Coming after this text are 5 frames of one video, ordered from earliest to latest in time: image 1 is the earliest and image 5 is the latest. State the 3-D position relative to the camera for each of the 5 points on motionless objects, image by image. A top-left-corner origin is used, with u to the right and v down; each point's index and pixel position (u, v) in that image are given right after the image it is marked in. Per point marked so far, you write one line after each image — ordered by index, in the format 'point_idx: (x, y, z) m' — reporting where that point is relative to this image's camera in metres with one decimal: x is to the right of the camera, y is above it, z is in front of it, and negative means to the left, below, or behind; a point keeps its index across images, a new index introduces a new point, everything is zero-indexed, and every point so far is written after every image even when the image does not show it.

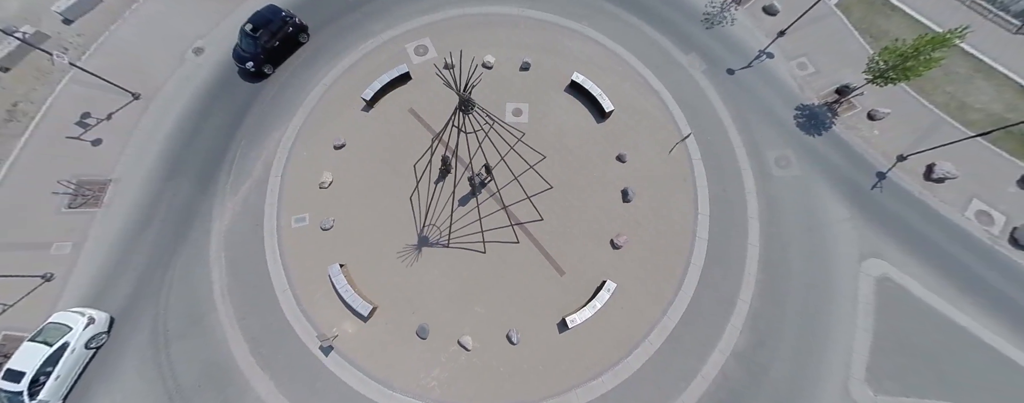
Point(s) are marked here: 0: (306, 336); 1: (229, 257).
0: (-12.3, -8.4, +16.3) m
1: (-18.0, -3.6, +17.5) m
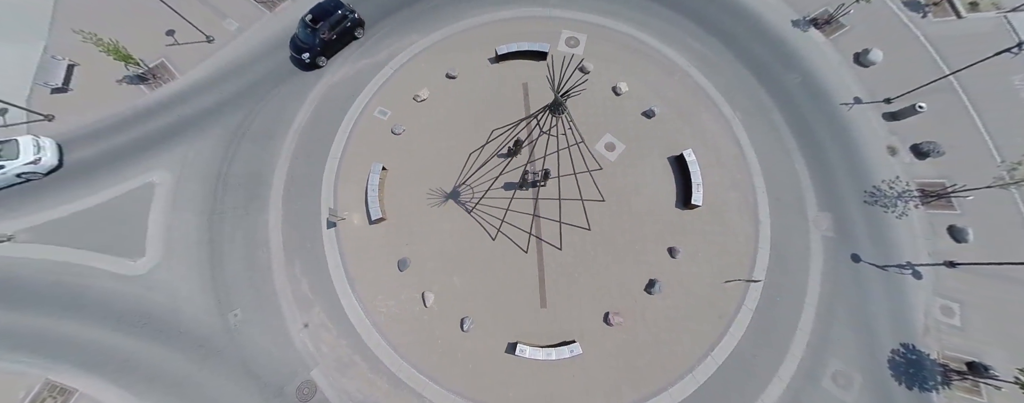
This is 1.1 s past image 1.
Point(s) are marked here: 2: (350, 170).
0: (-12.7, -0.3, +18.4) m
1: (-14.0, +7.1, +20.1) m
2: (-11.4, +1.9, +18.9) m
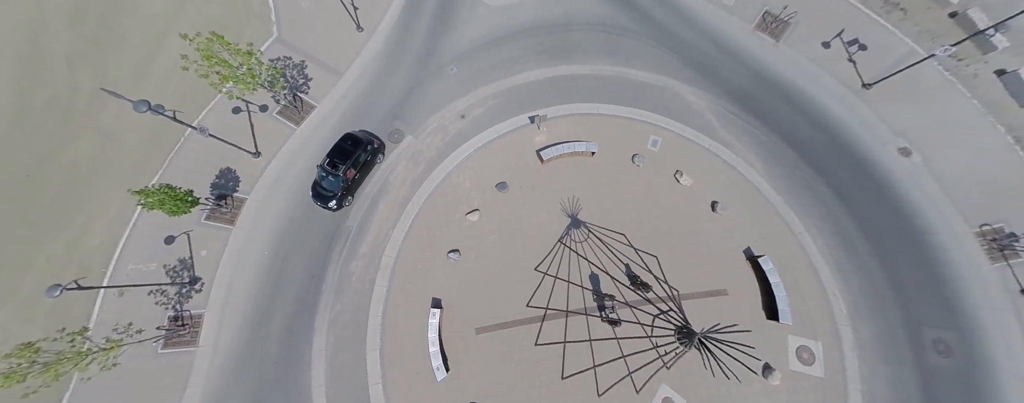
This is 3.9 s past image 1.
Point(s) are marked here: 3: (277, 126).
0: (+2.7, +6.6, +19.8) m
1: (+10.1, +8.6, +20.3) m
2: (+5.1, +5.6, +19.6) m
3: (-15.8, +5.1, +18.4) m
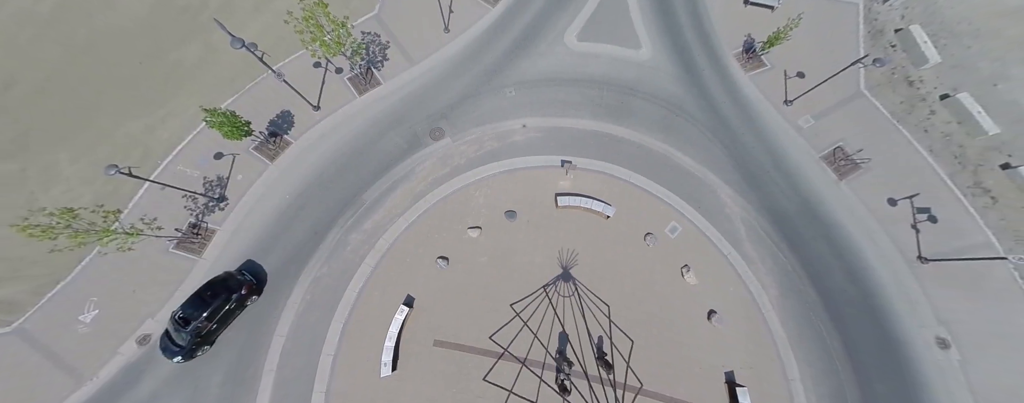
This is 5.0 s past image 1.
0: (+5.2, +2.9, +20.0) m
1: (+12.8, +2.1, +19.9) m
2: (+7.0, +1.1, +19.6) m
3: (-12.6, +8.2, +20.2) m
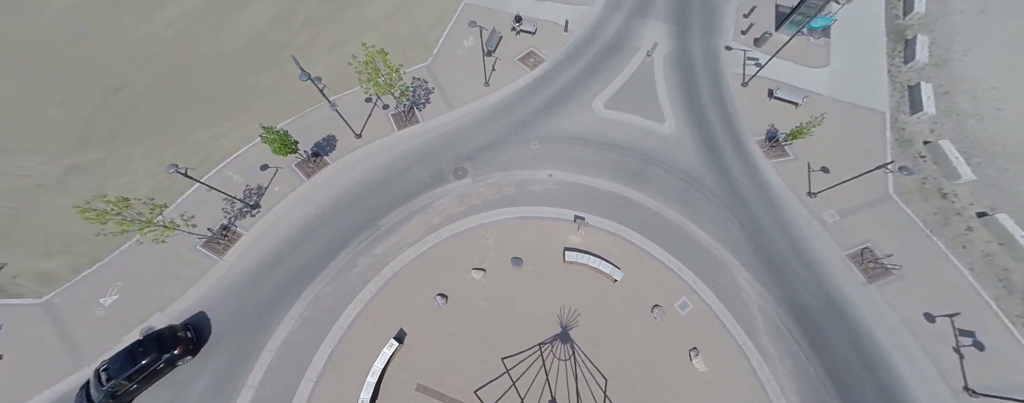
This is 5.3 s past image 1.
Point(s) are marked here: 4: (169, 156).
0: (+6.3, -1.5, +20.2) m
1: (+13.6, -3.4, +19.4) m
2: (+7.7, -3.5, +19.4) m
3: (-10.5, +6.4, +22.3) m
4: (-24.7, +3.4, +19.5) m
